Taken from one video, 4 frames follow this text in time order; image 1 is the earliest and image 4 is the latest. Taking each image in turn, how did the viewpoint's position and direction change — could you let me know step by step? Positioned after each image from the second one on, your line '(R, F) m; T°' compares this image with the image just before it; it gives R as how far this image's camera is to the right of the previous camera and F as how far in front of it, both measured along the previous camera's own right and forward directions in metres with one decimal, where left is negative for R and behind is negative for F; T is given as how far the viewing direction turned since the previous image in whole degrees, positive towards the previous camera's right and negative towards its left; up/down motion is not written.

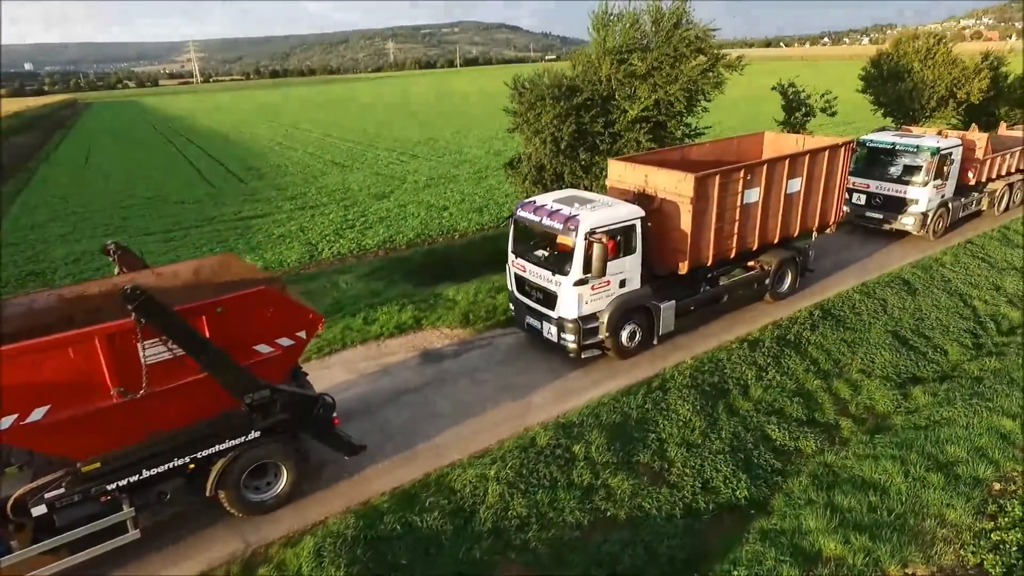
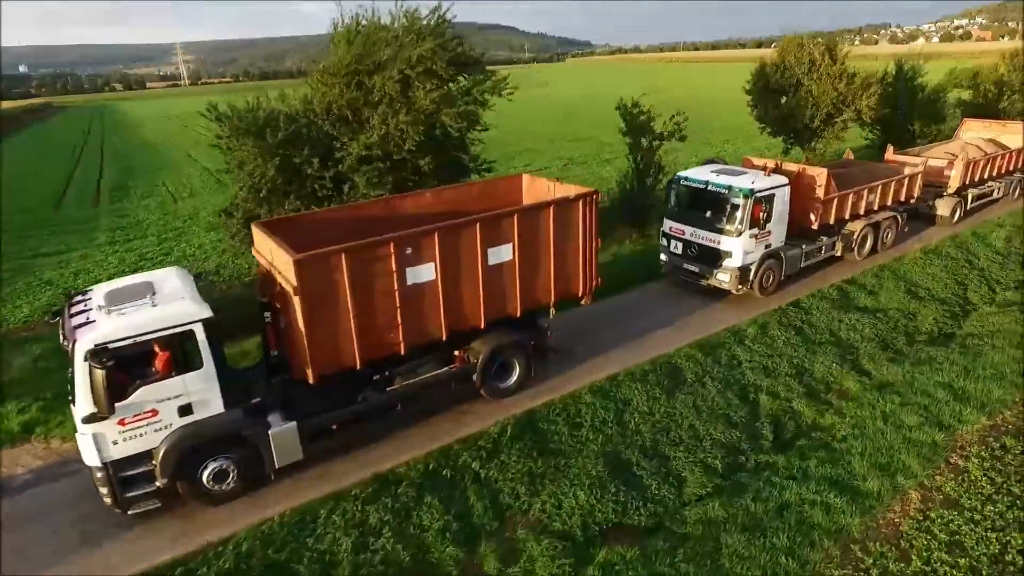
(+4.5, +2.6) m; 0°
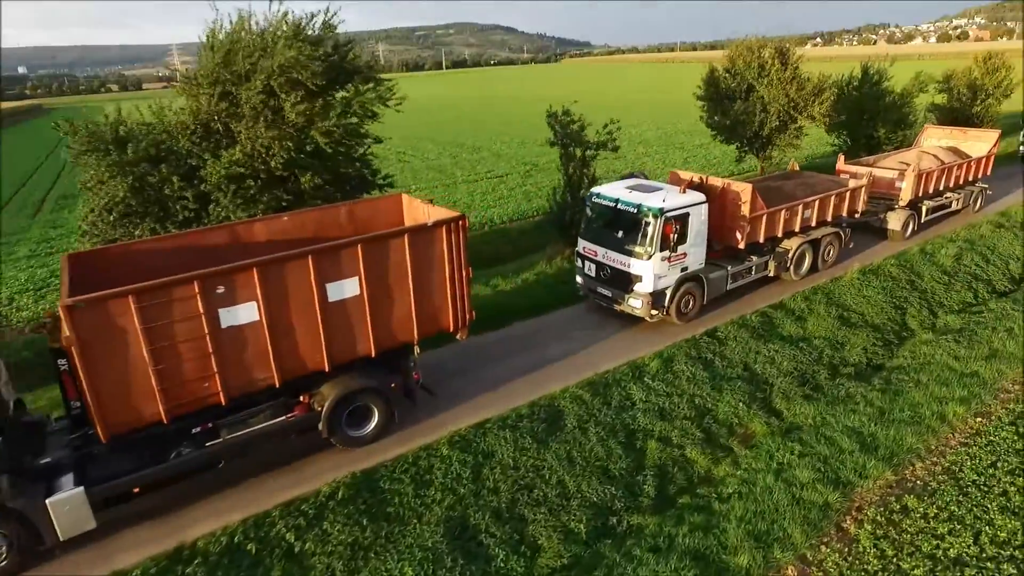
(+1.6, +0.9) m; 0°
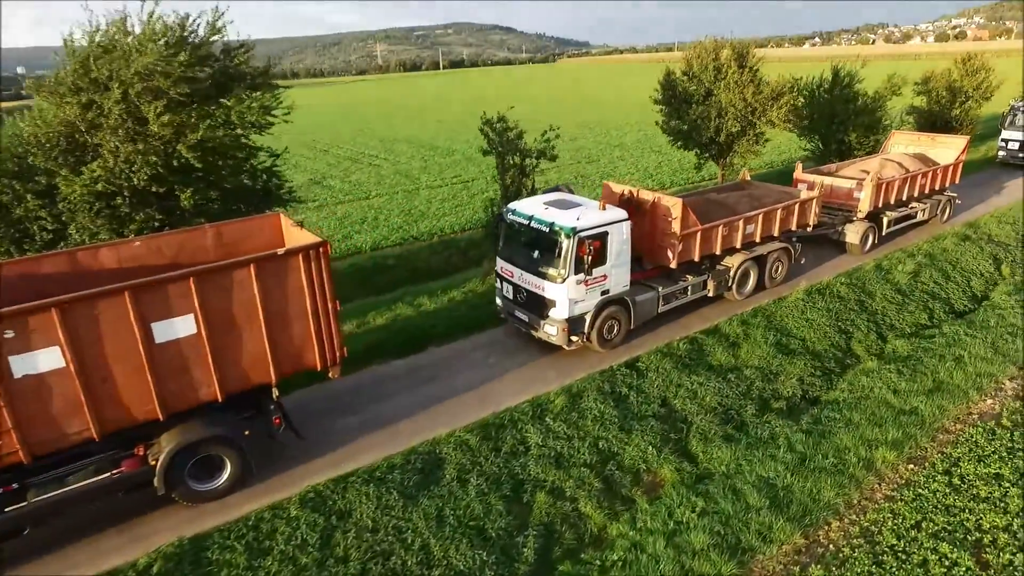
(+1.3, +0.9) m; 0°
